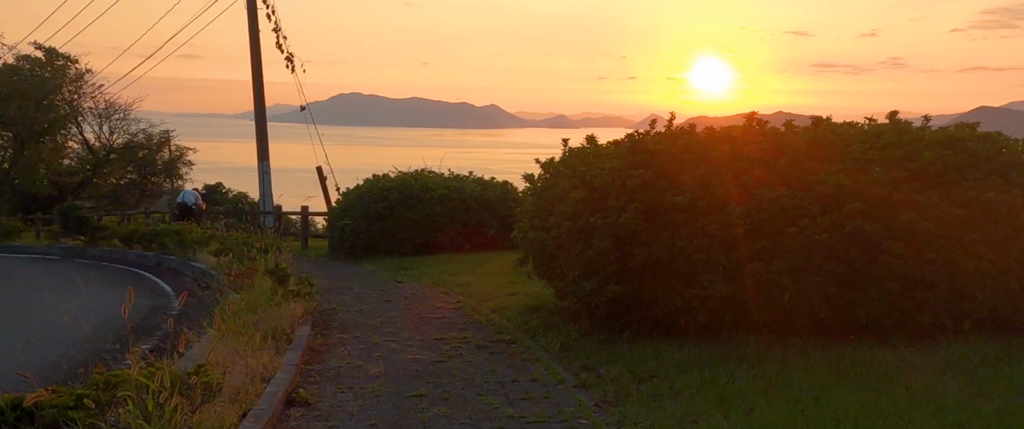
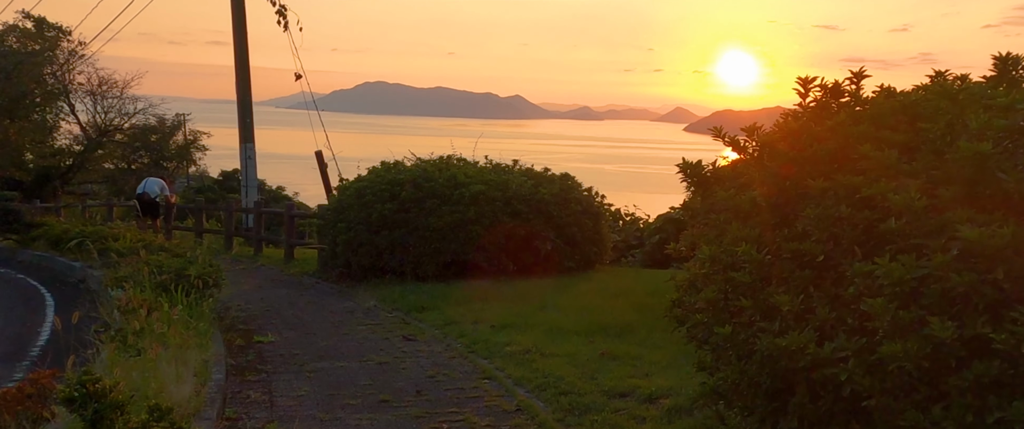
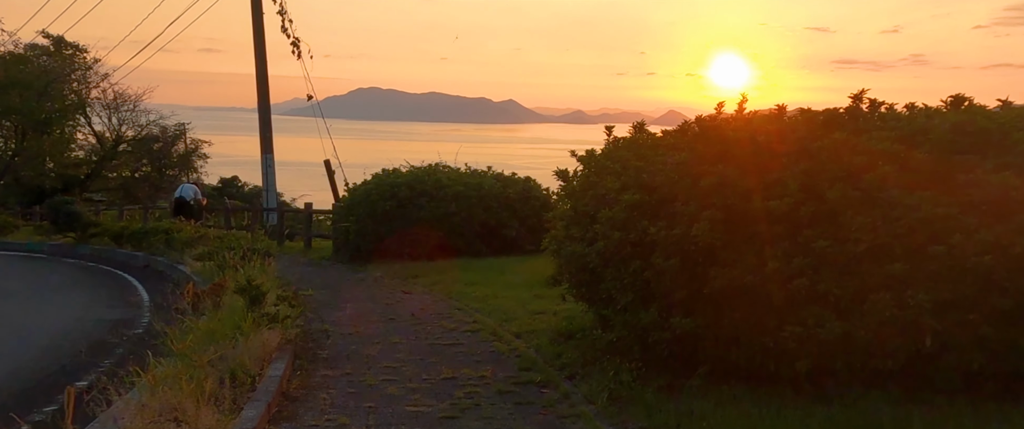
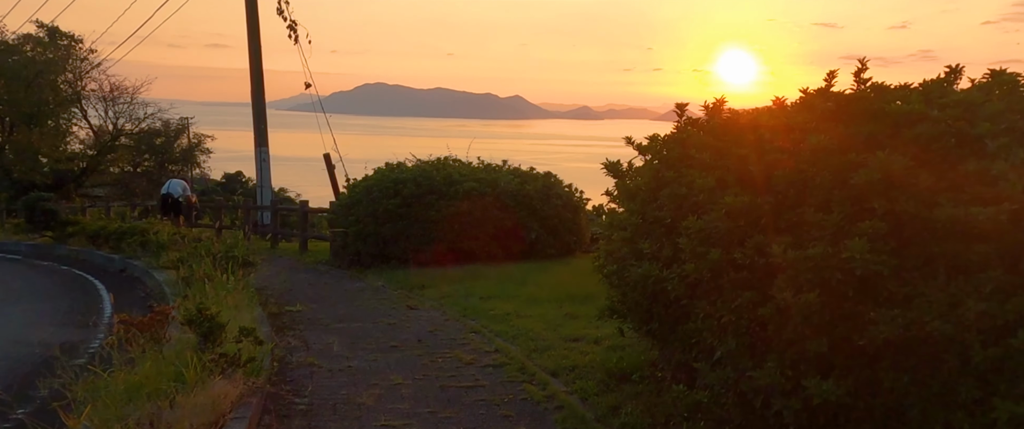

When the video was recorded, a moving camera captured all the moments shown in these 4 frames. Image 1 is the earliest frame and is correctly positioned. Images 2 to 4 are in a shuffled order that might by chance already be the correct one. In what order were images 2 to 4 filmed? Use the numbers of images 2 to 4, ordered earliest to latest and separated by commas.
3, 4, 2
